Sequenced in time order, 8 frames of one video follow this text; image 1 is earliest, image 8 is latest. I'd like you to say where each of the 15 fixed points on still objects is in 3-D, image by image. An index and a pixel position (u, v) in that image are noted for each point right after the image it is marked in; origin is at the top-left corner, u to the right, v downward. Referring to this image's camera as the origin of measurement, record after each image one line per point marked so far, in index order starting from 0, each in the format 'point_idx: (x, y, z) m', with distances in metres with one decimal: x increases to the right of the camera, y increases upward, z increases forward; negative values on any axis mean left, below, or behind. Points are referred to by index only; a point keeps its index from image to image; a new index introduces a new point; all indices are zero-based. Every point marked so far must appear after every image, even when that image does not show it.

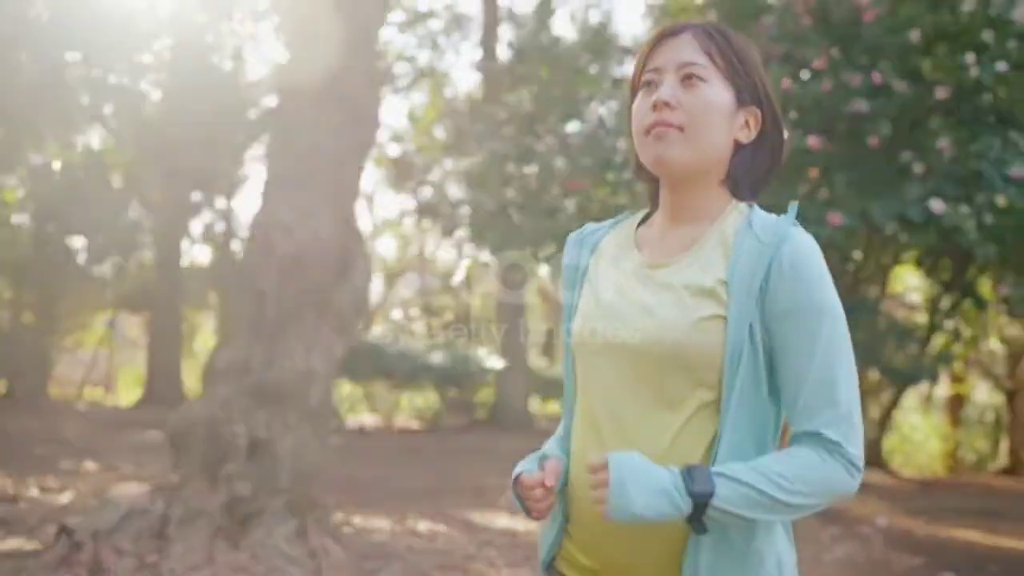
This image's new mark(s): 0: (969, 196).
0: (+3.0, +0.6, +7.7) m
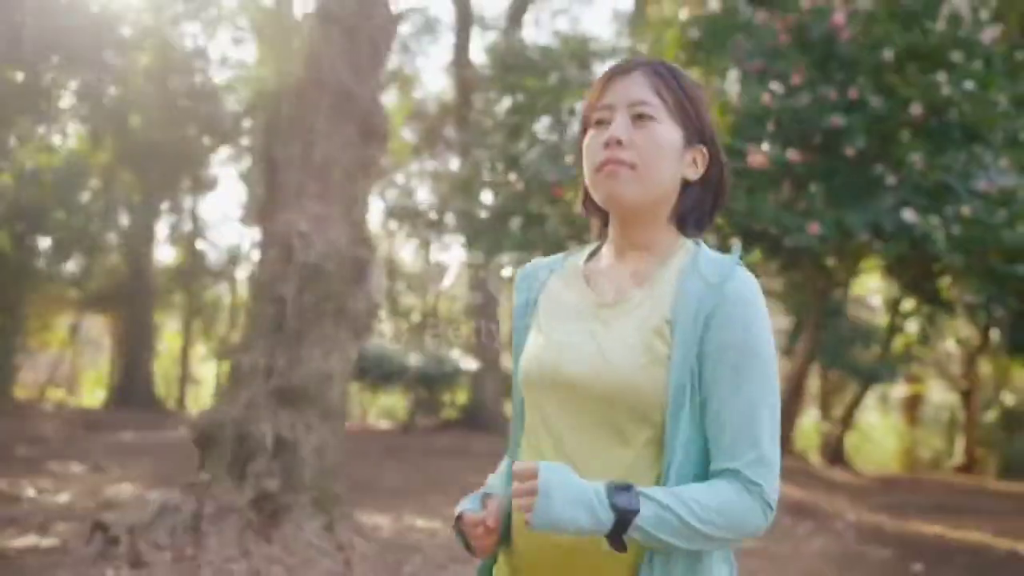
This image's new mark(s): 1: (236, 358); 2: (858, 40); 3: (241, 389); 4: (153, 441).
0: (+2.9, +0.6, +8.1) m
1: (-1.2, -0.3, +5.2) m
2: (+2.4, +1.7, +8.2) m
3: (-1.1, -0.4, +5.2) m
4: (-4.6, -2.0, +15.6) m
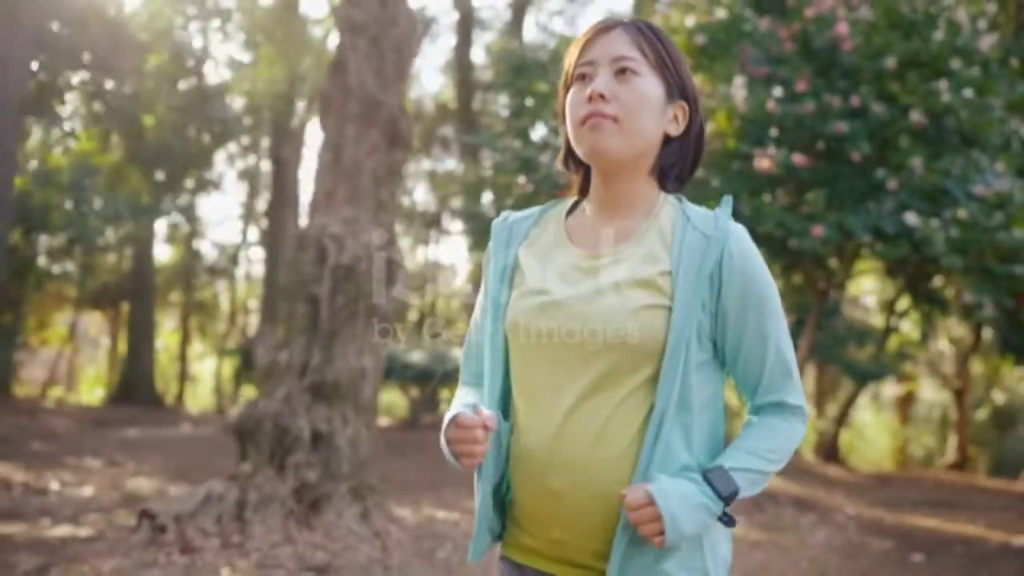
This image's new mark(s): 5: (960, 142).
0: (+3.0, +0.5, +8.4) m
1: (-1.1, -0.3, +5.5) m
2: (+2.5, +1.7, +8.4) m
3: (-1.0, -0.4, +5.4) m
4: (-4.5, -2.0, +15.8) m
5: (+3.1, +1.0, +8.4) m
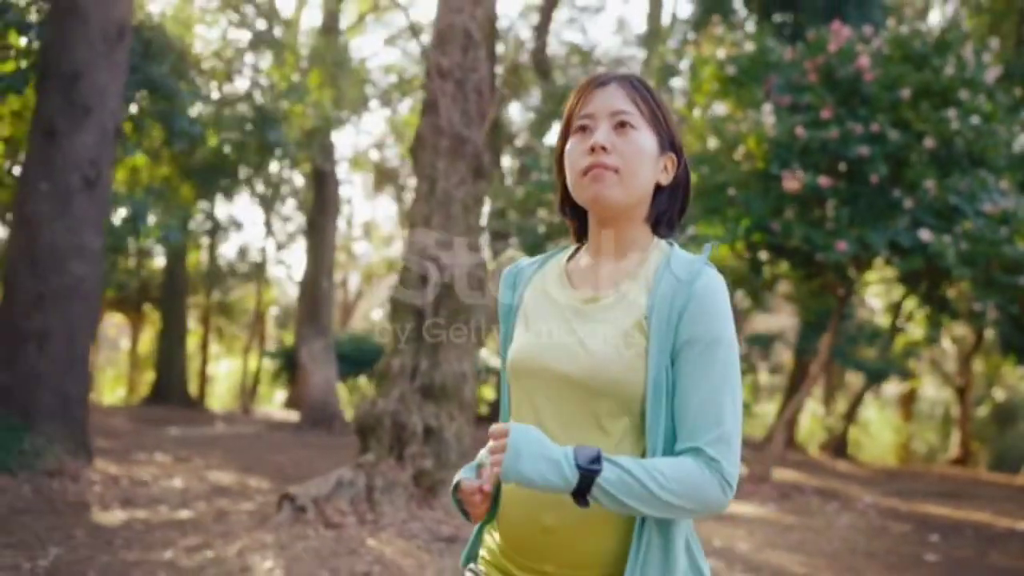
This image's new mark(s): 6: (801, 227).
0: (+3.4, +0.5, +9.3) m
1: (-0.7, -0.4, +6.3) m
2: (+2.9, +1.6, +9.3) m
3: (-0.6, -0.5, +6.3) m
4: (-4.1, -2.0, +16.7) m
5: (+3.5, +1.0, +9.3) m
6: (+2.3, +0.5, +9.4) m
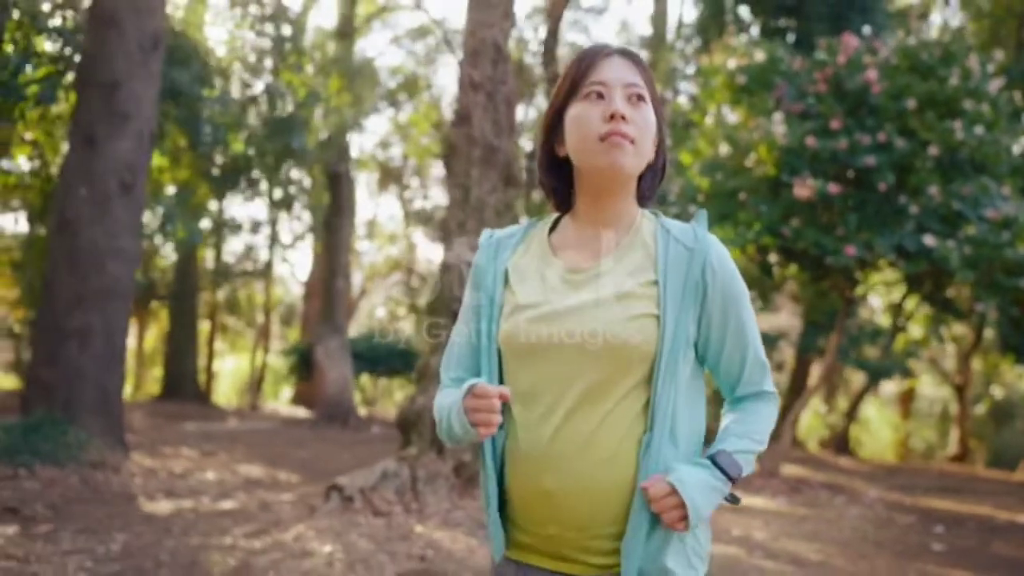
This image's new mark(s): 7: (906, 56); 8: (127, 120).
0: (+3.5, +0.5, +9.7) m
1: (-0.5, -0.4, +6.7) m
2: (+3.0, +1.6, +9.7) m
3: (-0.5, -0.5, +6.7) m
4: (-4.0, -2.0, +17.0) m
5: (+3.7, +1.0, +9.7) m
6: (+2.4, +0.5, +9.7) m
7: (+3.2, +1.9, +9.9) m
8: (-3.1, +1.3, +9.5) m
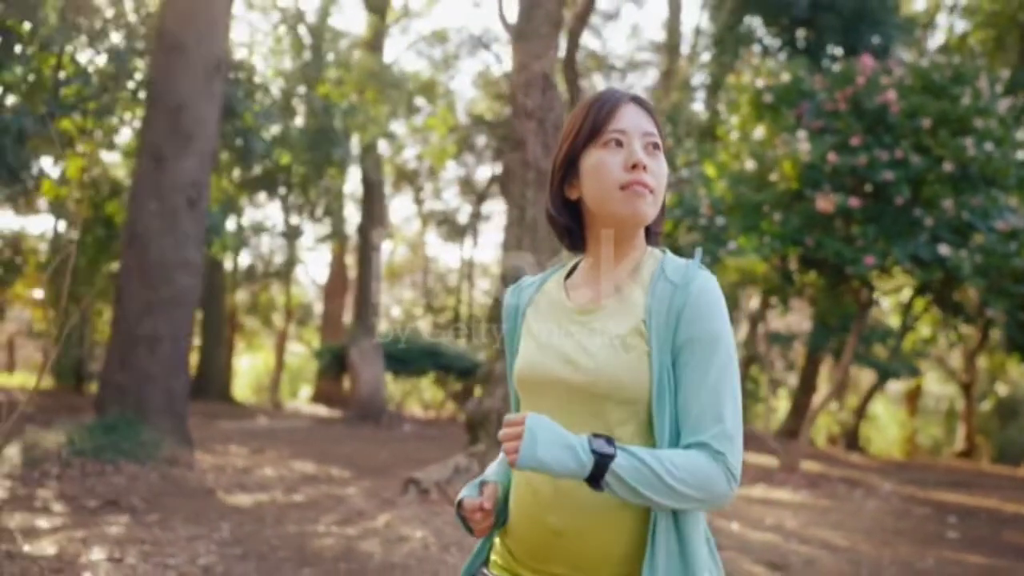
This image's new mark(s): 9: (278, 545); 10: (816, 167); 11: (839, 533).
0: (+3.9, +0.4, +10.3) m
1: (-0.2, -0.5, +7.4) m
2: (+3.4, +1.5, +10.4) m
3: (-0.1, -0.6, +7.3) m
4: (-3.6, -2.1, +17.7) m
5: (+4.0, +0.9, +10.3) m
6: (+2.8, +0.4, +10.4) m
7: (+3.6, +1.9, +10.6) m
8: (-2.7, +1.3, +10.2) m
9: (-1.1, -1.2, +5.7) m
10: (+2.7, +1.1, +10.6) m
11: (+2.1, -1.5, +7.5) m
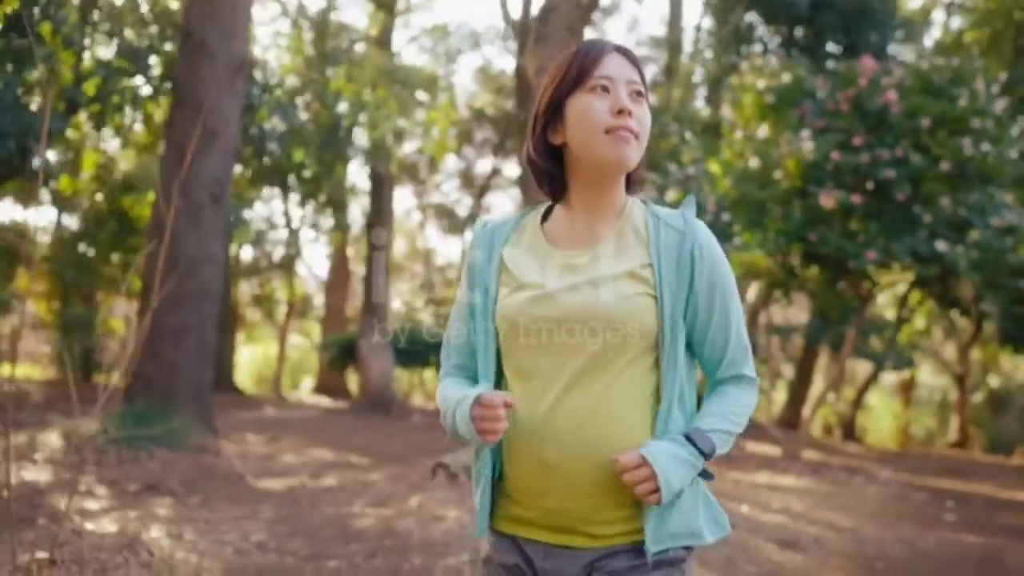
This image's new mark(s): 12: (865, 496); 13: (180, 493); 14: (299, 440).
0: (+4.0, +0.5, +10.7) m
1: (0.0, -0.4, +7.8) m
2: (+3.5, +1.6, +10.7) m
3: (0.0, -0.6, +7.7) m
4: (-3.6, -2.0, +18.1) m
5: (+4.2, +0.9, +10.7) m
6: (+2.9, +0.4, +10.8) m
7: (+3.7, +1.9, +11.0) m
8: (-2.6, +1.3, +10.6) m
9: (-1.0, -1.2, +6.1) m
10: (+2.8, +1.1, +10.9) m
11: (+2.2, -1.5, +7.9) m
12: (+2.8, -1.6, +9.4) m
13: (-2.1, -1.3, +7.5) m
14: (-2.4, -1.7, +13.2) m
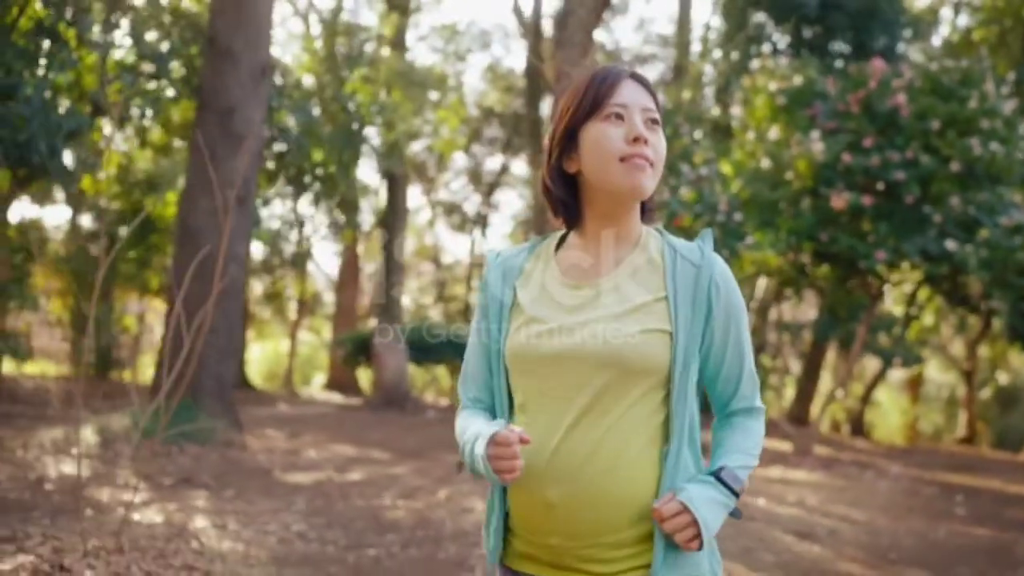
0: (+4.2, +0.5, +10.9) m
1: (+0.1, -0.4, +8.0) m
2: (+3.6, +1.6, +11.0) m
3: (+0.2, -0.6, +7.9) m
4: (-3.4, -1.9, +18.4) m
5: (+4.3, +1.0, +10.9) m
6: (+3.0, +0.5, +11.0) m
7: (+3.9, +1.9, +11.2) m
8: (-2.4, +1.3, +10.8) m
9: (-0.8, -1.2, +6.3) m
10: (+3.0, +1.1, +11.2) m
11: (+2.3, -1.5, +8.2) m
12: (+2.9, -1.6, +9.7) m
13: (-1.9, -1.3, +7.8) m
14: (-2.2, -1.7, +13.5) m
